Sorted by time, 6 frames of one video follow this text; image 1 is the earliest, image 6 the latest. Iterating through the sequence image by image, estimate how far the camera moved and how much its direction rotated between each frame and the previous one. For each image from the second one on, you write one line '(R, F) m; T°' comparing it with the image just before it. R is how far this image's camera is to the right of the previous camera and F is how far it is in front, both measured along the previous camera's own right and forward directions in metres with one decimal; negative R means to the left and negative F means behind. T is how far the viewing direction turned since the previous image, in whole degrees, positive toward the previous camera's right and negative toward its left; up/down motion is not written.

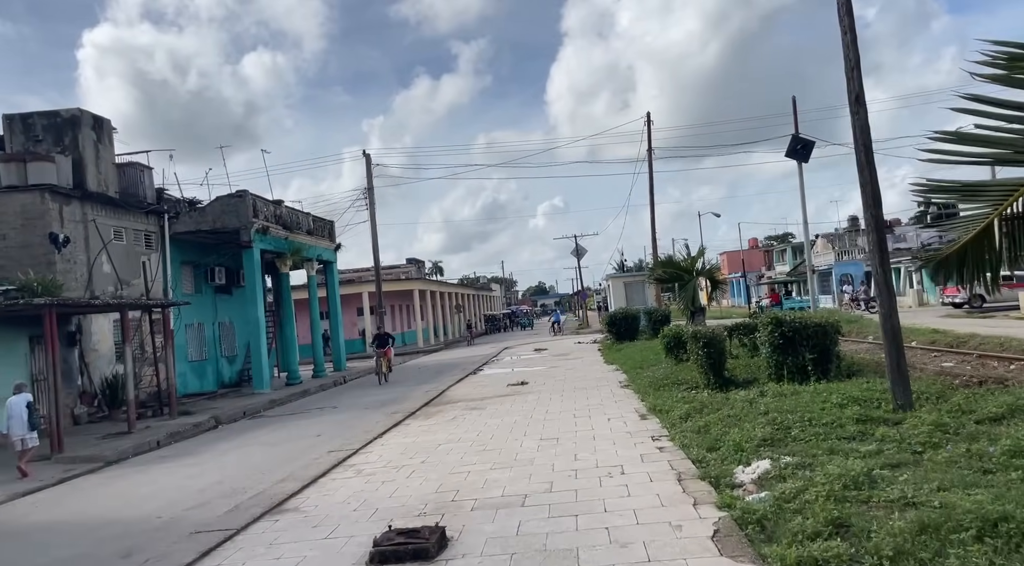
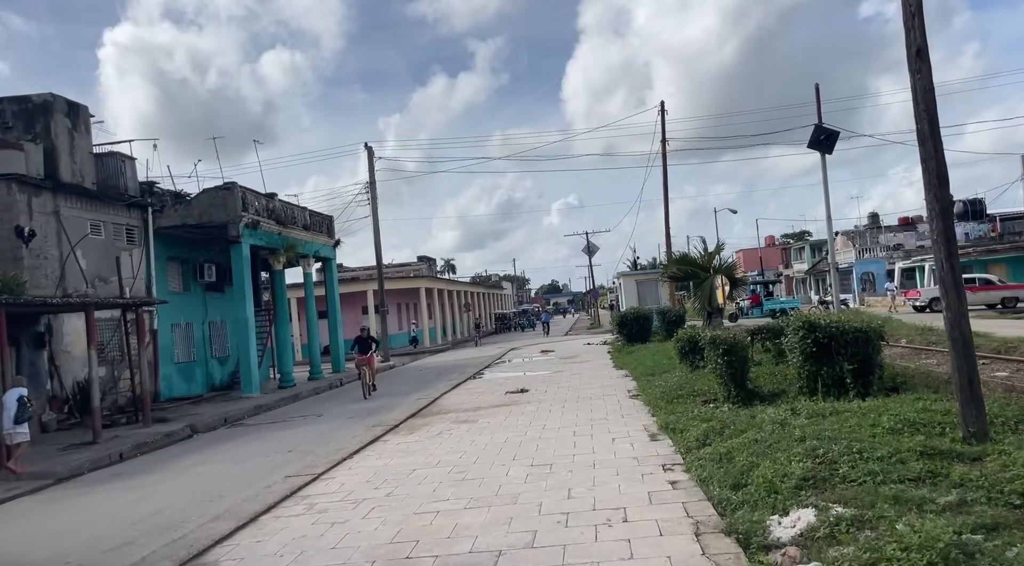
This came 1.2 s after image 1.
(+0.3, +1.4) m; -1°
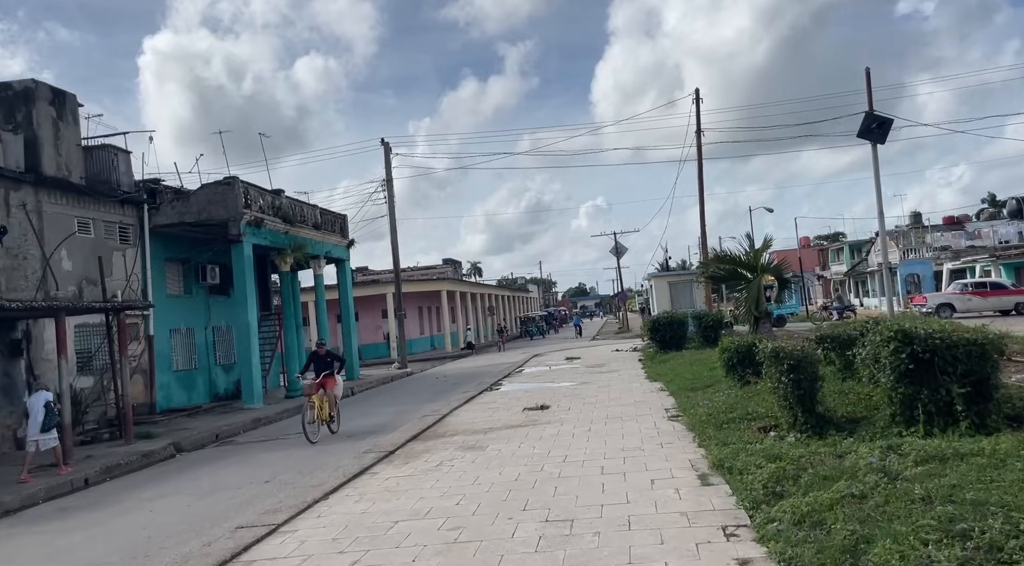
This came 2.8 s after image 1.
(+0.1, +1.8) m; -2°
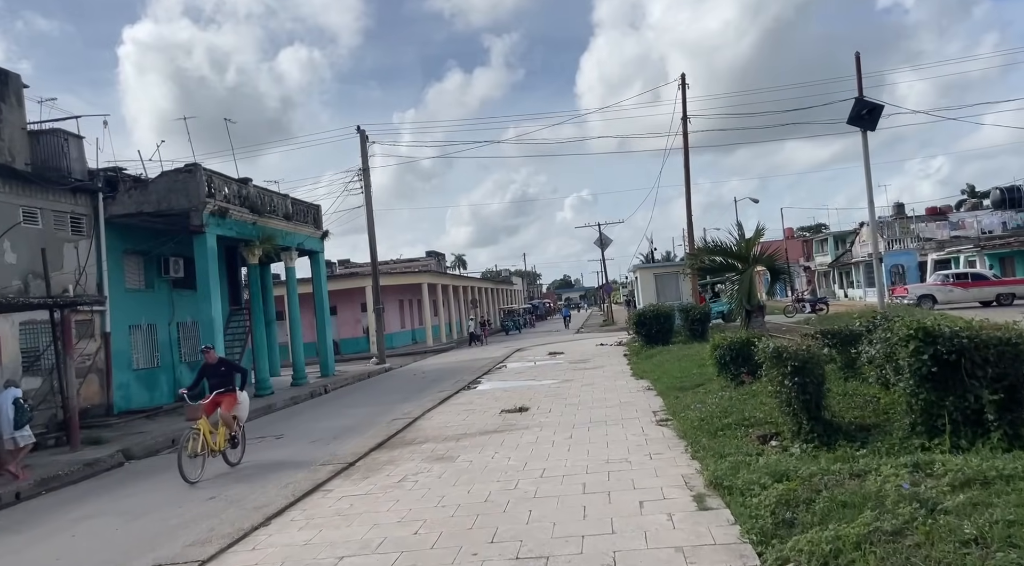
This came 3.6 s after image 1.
(+0.1, +1.0) m; +1°
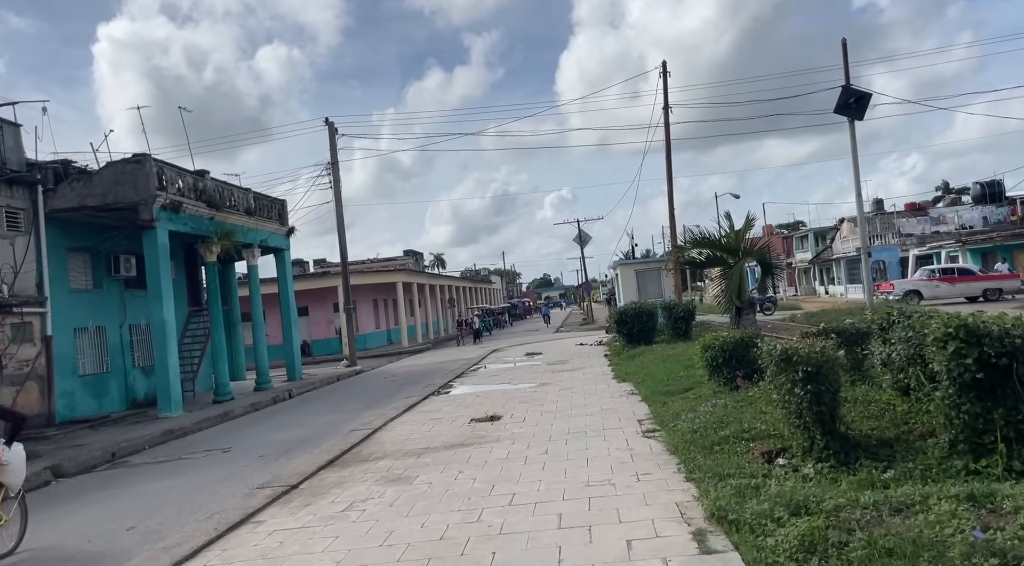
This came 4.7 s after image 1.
(+0.1, +1.1) m; +1°
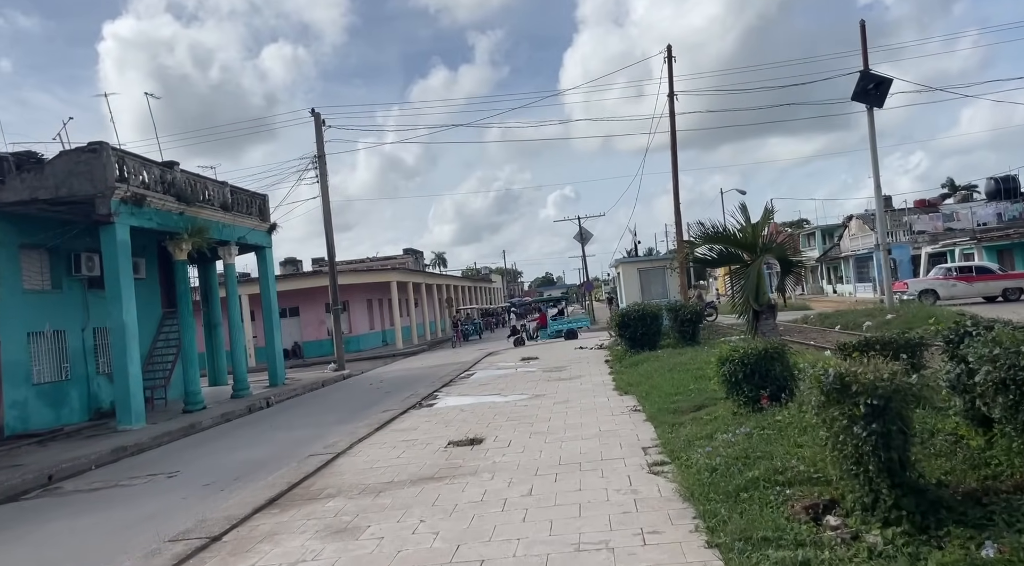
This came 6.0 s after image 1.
(+0.2, +1.5) m; 0°
